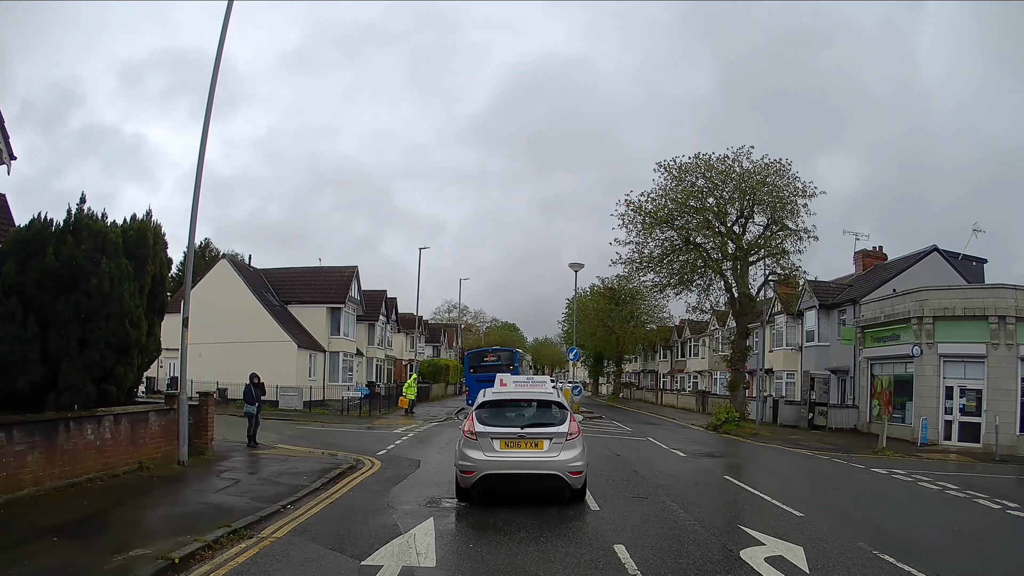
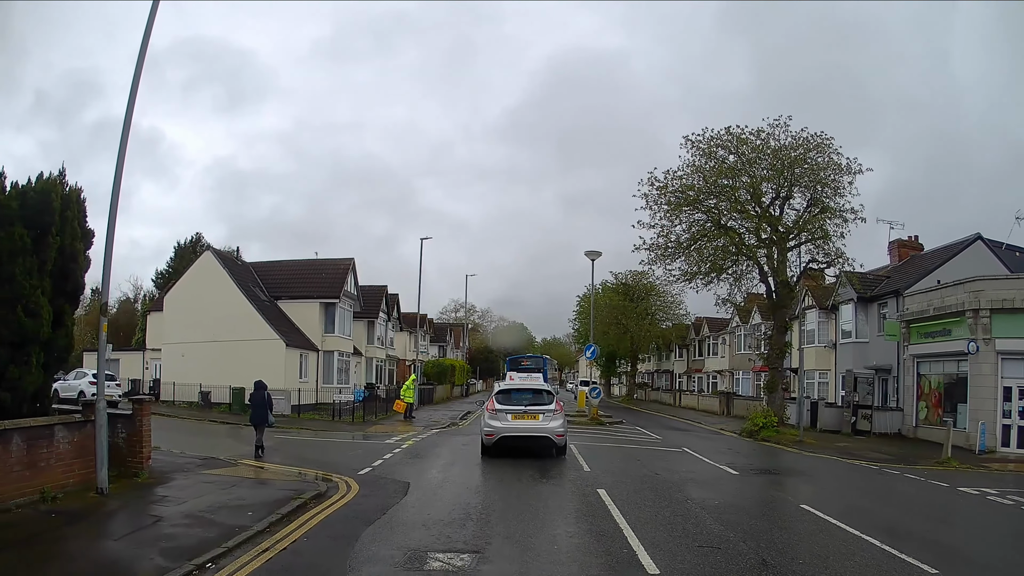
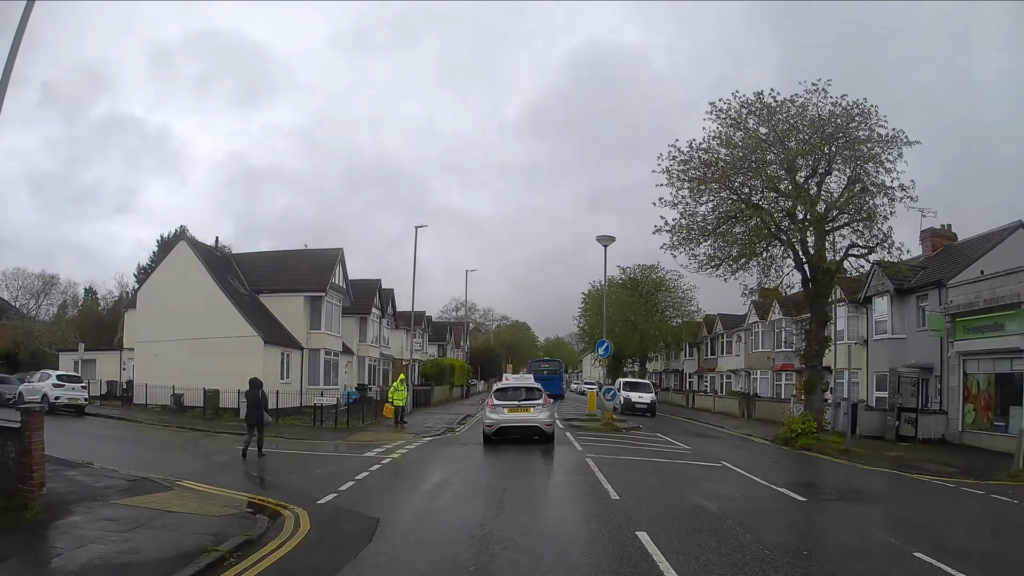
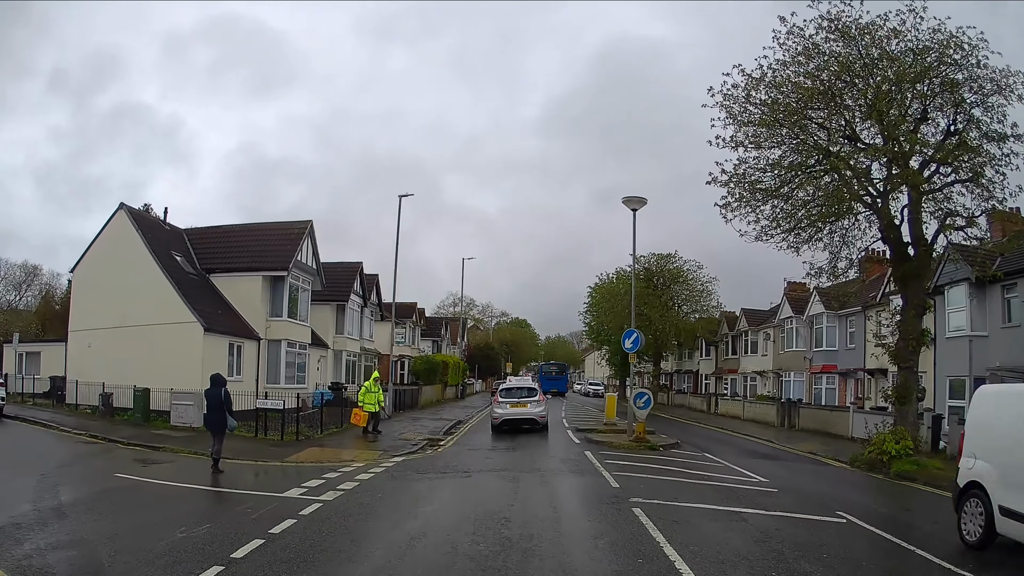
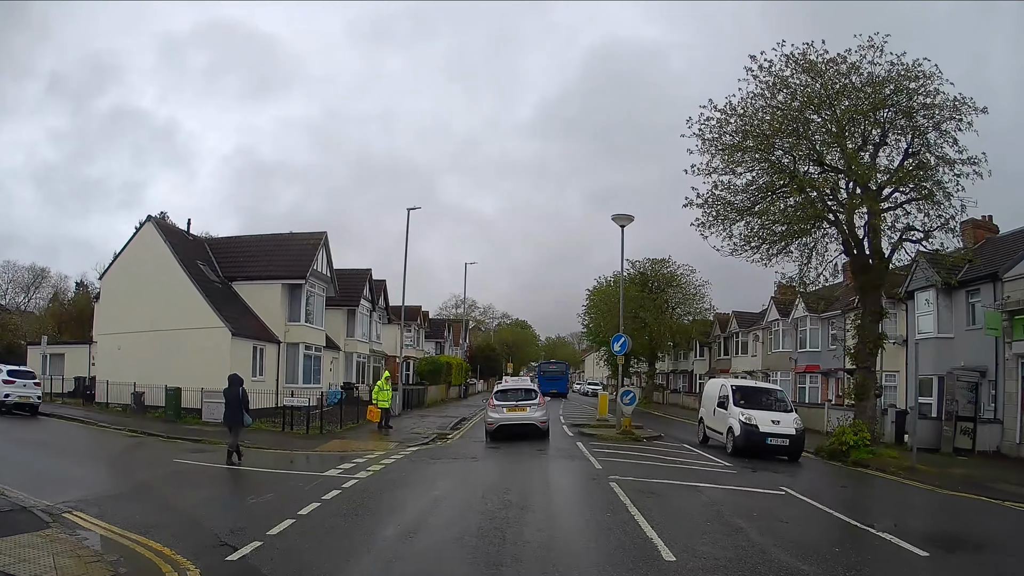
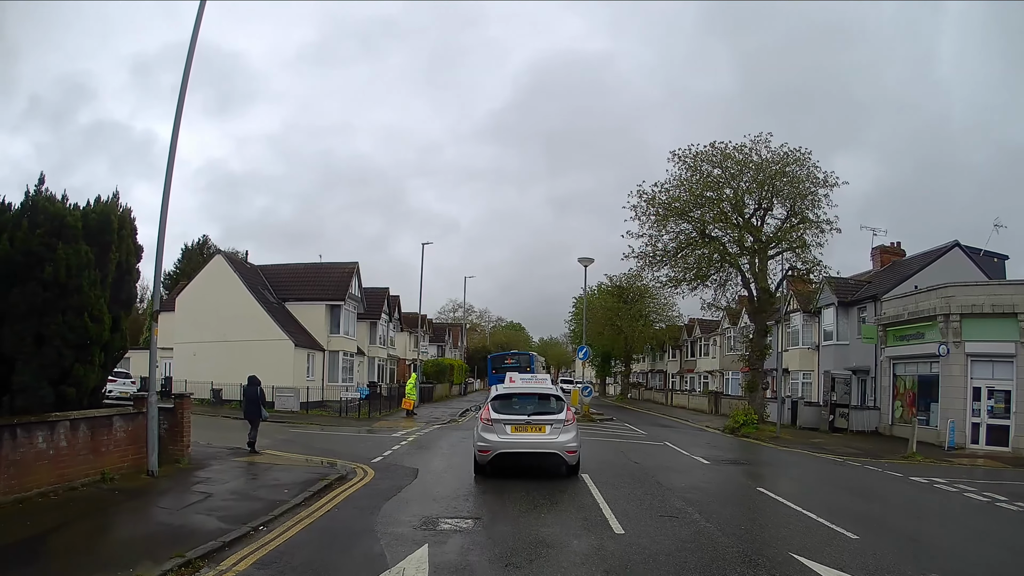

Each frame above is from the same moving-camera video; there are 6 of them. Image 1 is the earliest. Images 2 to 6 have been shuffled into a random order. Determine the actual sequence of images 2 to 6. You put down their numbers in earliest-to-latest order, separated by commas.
6, 2, 3, 5, 4
